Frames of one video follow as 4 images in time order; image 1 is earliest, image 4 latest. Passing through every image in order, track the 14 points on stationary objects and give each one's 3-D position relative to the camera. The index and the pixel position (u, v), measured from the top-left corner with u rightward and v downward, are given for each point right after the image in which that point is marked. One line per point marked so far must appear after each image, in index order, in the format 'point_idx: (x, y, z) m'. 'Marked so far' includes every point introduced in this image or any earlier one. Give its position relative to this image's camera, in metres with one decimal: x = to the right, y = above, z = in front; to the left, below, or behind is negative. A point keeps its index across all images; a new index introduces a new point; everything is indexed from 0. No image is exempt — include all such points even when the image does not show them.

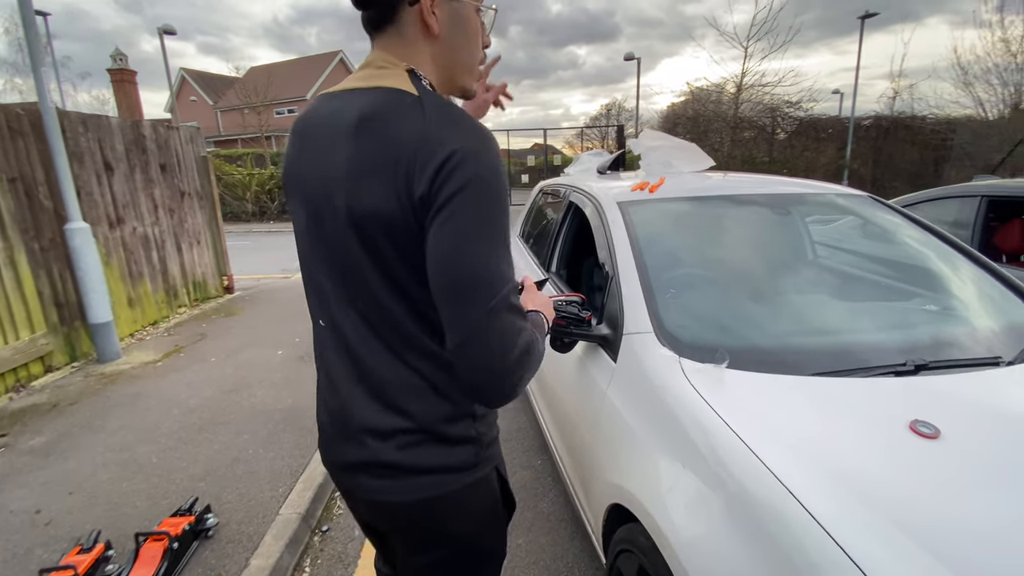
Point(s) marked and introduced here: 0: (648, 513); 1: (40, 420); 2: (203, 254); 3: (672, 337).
0: (+0.4, -0.7, +1.4) m
1: (-3.1, -0.9, +3.2) m
2: (-3.9, +0.4, +6.1) m
3: (+0.6, -0.2, +1.7) m
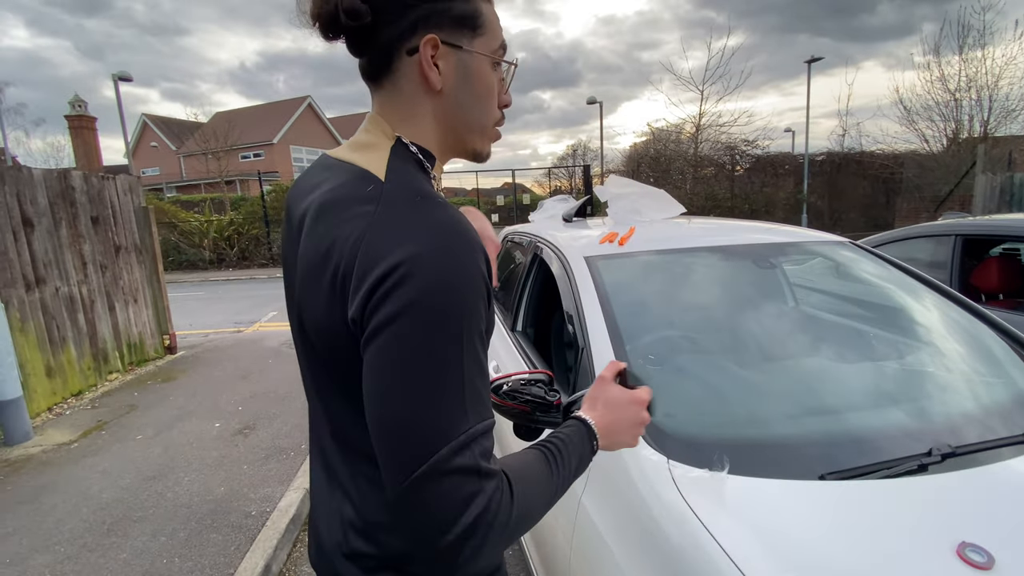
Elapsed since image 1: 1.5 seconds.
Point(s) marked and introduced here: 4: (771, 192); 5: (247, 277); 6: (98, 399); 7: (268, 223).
0: (+0.3, -0.9, +1.1) m
1: (-3.3, -1.3, +2.7) m
2: (-4.3, -0.3, +5.6) m
3: (+0.4, -0.4, +1.4) m
4: (+7.3, +2.7, +13.7) m
5: (-7.9, +0.3, +14.4) m
6: (-3.9, -1.0, +4.5) m
7: (-8.0, +2.1, +15.9) m
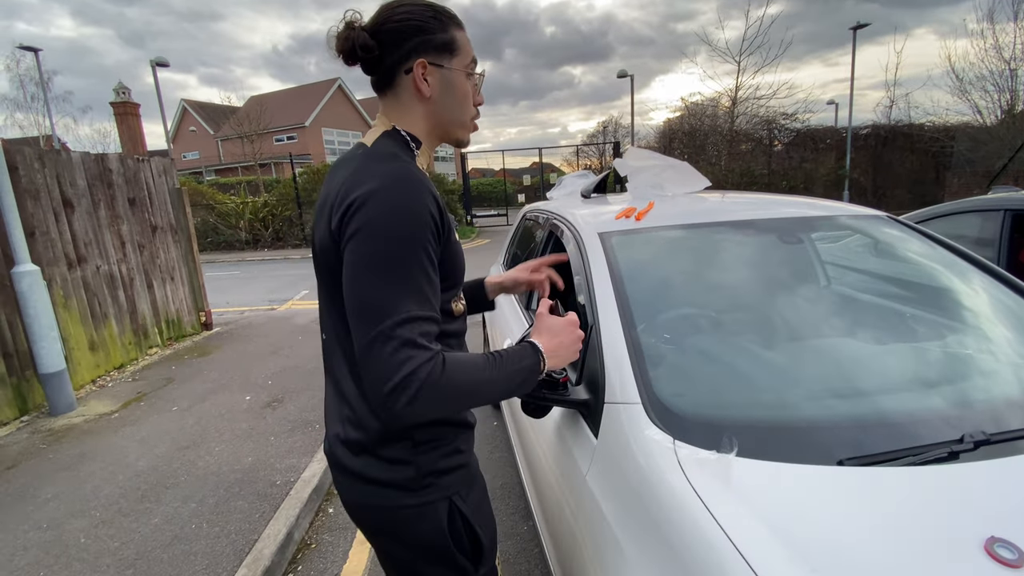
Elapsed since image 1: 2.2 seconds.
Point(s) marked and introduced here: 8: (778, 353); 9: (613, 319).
0: (+0.3, -0.8, +1.1) m
1: (-3.2, -1.2, +2.9) m
2: (-4.0, 0.0, +5.8) m
3: (+0.4, -0.3, +1.4) m
4: (+8.0, +3.3, +13.0) m
5: (-7.1, +0.9, +14.8) m
6: (-3.7, -0.8, +4.8) m
7: (-7.1, +2.8, +16.3) m
8: (+1.0, -0.2, +1.8) m
9: (+0.3, -0.1, +1.6) m
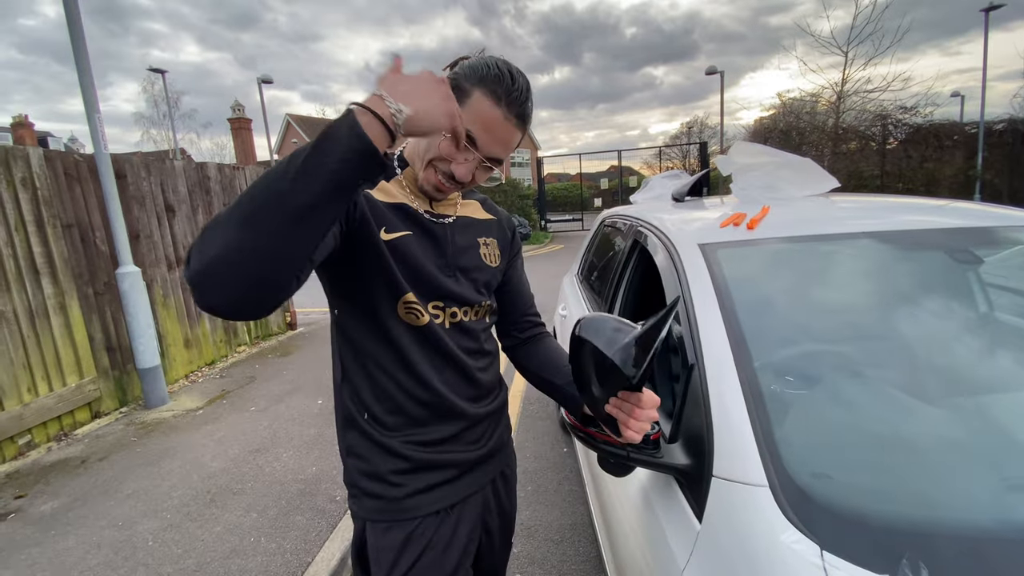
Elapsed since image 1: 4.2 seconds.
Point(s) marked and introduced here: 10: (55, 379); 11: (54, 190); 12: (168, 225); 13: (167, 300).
0: (+0.4, -0.9, +0.7) m
1: (-2.8, -1.2, +3.1) m
2: (-3.1, 0.0, +6.0) m
3: (+0.6, -0.4, +1.0) m
4: (+10.0, +2.9, +11.4) m
5: (-4.7, +0.9, +15.5) m
6: (-3.0, -0.8, +5.0) m
7: (-4.5, +2.7, +16.9) m
8: (+1.2, -0.3, +1.3) m
9: (+0.5, -0.2, +1.2) m
10: (-3.5, -0.7, +3.7) m
11: (-3.5, +0.8, +3.8) m
12: (-3.3, +0.6, +4.6) m
13: (-3.2, -0.1, +4.5) m
